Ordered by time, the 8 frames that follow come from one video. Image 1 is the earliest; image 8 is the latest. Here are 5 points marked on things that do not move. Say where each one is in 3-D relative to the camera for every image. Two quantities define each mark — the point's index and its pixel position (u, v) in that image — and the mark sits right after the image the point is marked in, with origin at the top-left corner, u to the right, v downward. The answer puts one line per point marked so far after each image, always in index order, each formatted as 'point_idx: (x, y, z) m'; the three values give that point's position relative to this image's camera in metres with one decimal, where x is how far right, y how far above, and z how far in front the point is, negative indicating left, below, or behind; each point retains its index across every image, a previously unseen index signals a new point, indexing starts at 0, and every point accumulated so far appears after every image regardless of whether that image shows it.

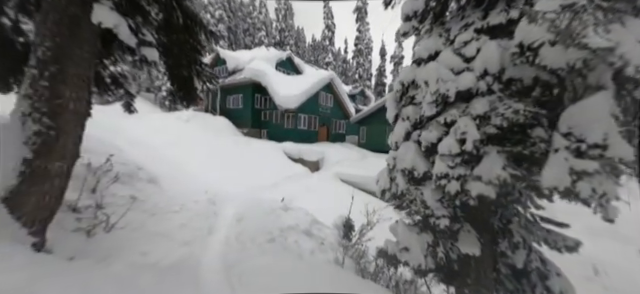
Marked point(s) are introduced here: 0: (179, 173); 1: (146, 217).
0: (-4.0, -0.7, +7.0) m
1: (-2.7, -1.1, +3.9) m
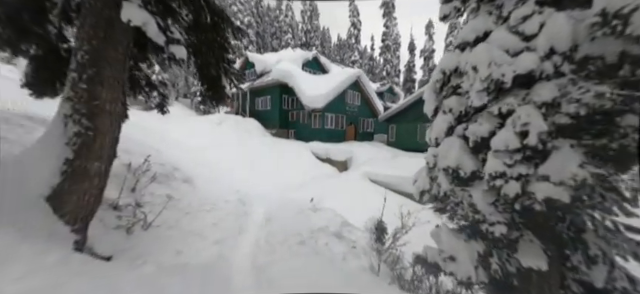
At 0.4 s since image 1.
0: (-3.2, -0.8, +7.2) m
1: (-2.2, -1.1, +4.0) m
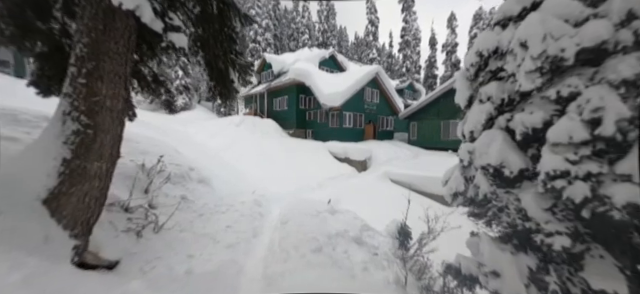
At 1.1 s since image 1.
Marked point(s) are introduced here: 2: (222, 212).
0: (-2.7, -0.8, +7.2) m
1: (-1.9, -1.1, +3.9) m
2: (-1.7, -1.1, +4.4) m
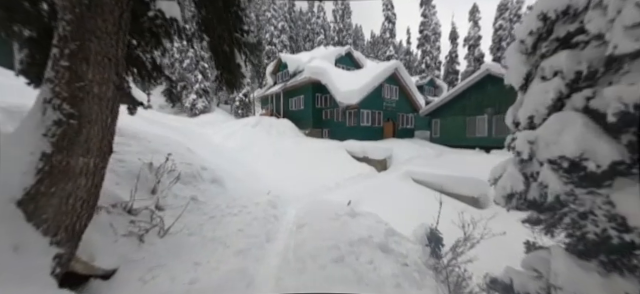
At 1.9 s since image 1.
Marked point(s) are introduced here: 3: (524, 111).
0: (-2.2, -0.7, +6.9) m
1: (-1.7, -1.1, +3.6) m
2: (-1.4, -1.1, +4.1) m
3: (+1.6, +0.3, +1.9) m
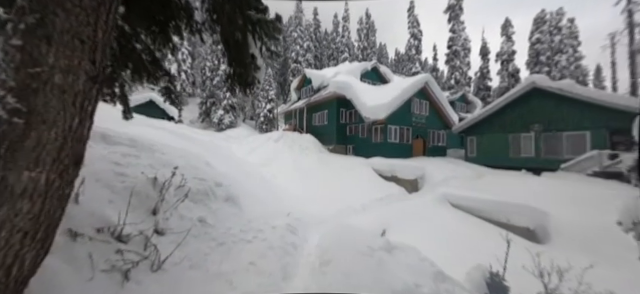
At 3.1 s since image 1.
0: (-1.5, -1.1, +6.4) m
1: (-1.3, -1.2, +3.0) m
2: (-1.0, -1.3, +3.5) m
3: (+1.8, +0.2, +1.1) m
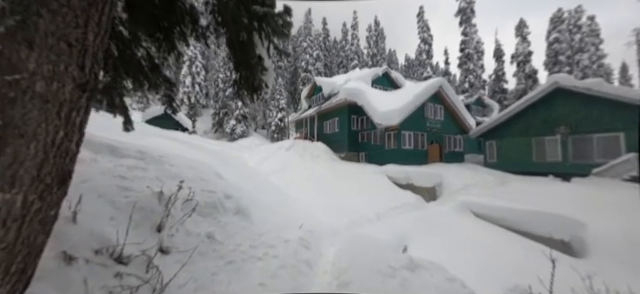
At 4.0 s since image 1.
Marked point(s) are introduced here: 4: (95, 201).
0: (-1.2, -1.4, +6.1) m
1: (-1.1, -1.4, +2.8) m
2: (-0.8, -1.4, +3.2) m
3: (+1.9, +0.2, +0.8) m
4: (-2.3, -0.5, +2.5) m
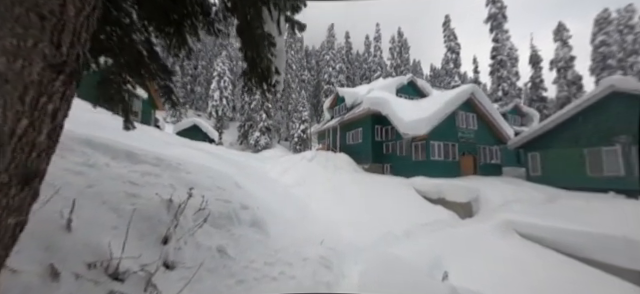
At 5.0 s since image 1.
0: (-0.7, -1.6, +5.8) m
1: (-0.9, -1.4, +2.5) m
2: (-0.6, -1.5, +2.9) m
3: (+1.9, +0.2, +0.3) m
4: (-2.1, -0.6, +2.3) m
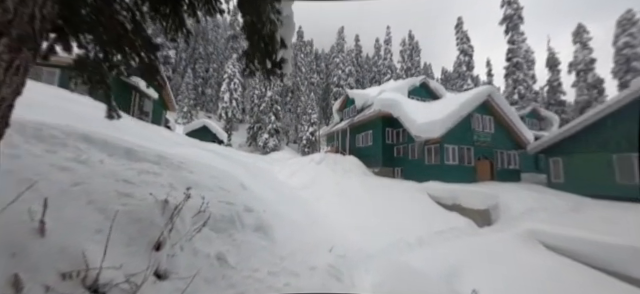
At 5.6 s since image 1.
0: (-0.5, -1.6, +5.5) m
1: (-0.8, -1.4, +2.2) m
2: (-0.5, -1.5, +2.6) m
3: (+1.9, +0.2, -0.1) m
4: (-2.0, -0.5, +2.1) m
